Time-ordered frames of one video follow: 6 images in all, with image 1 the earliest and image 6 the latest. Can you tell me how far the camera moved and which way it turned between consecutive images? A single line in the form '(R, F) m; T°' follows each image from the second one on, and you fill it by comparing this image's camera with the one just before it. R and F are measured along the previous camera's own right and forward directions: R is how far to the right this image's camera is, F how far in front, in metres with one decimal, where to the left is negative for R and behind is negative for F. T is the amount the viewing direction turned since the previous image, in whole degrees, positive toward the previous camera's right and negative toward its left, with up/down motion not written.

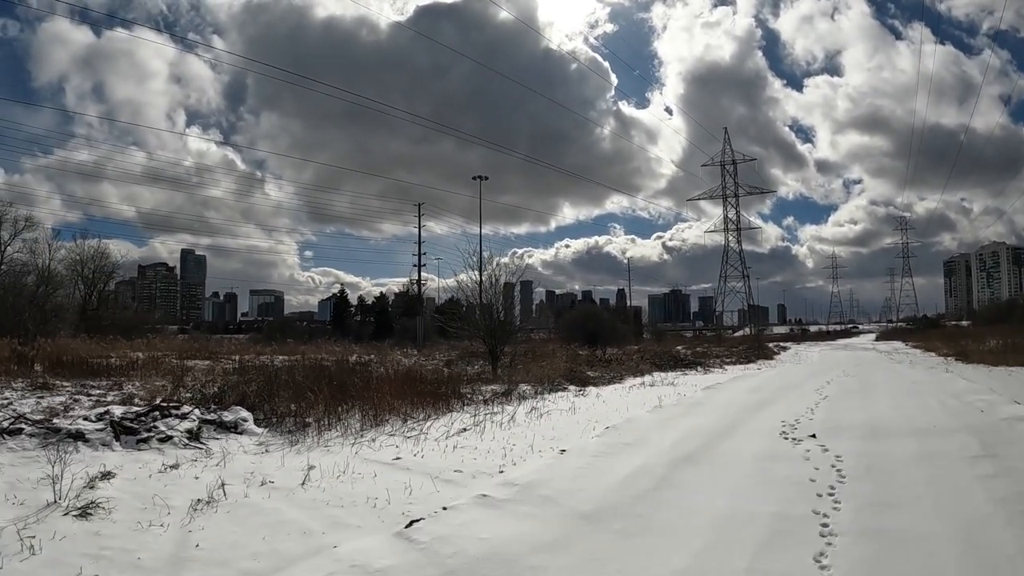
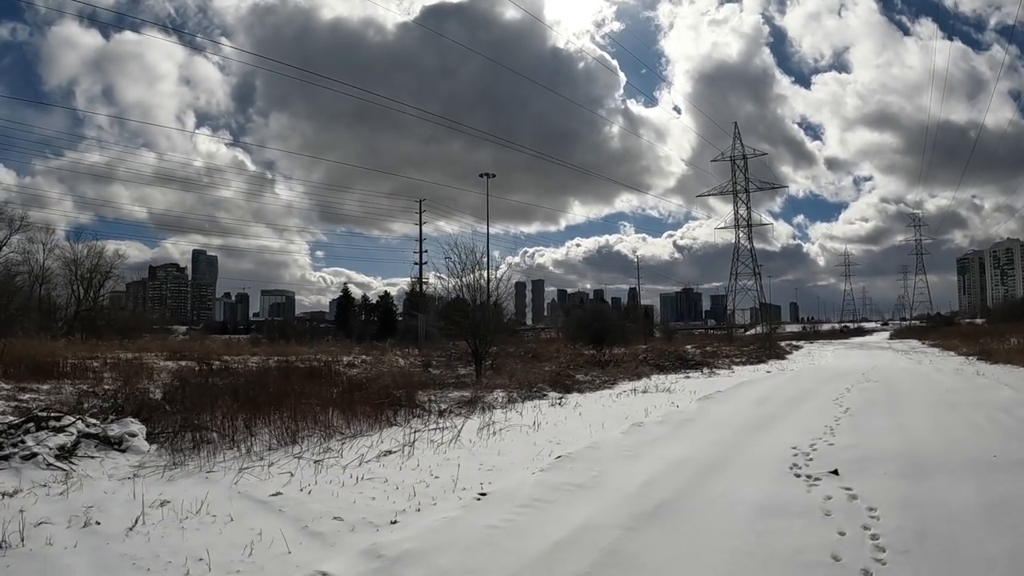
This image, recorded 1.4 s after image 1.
(+1.0, +2.2) m; -1°
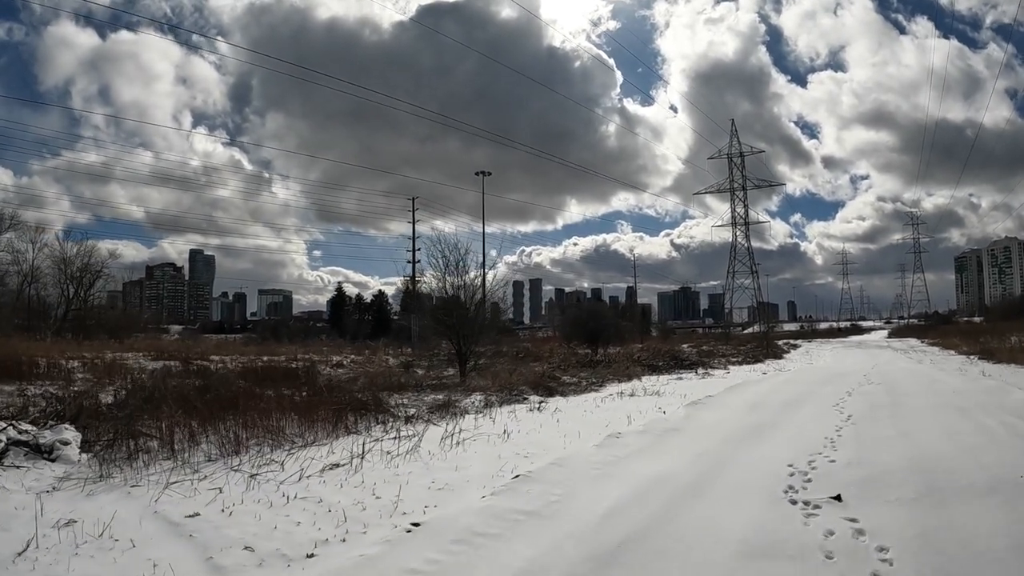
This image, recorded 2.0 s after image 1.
(+0.5, +1.0) m; 0°
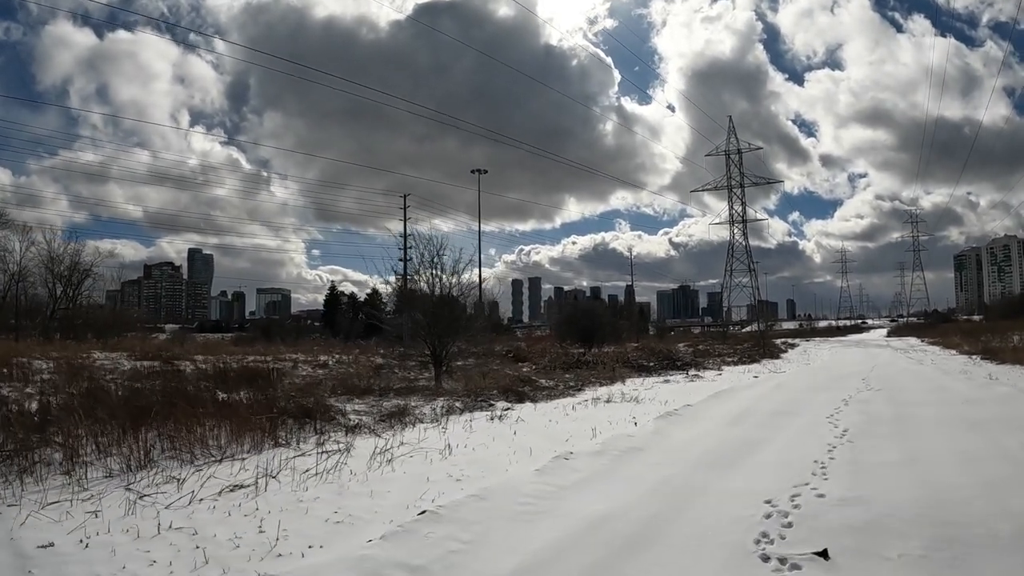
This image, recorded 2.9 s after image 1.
(+0.8, +1.3) m; 0°
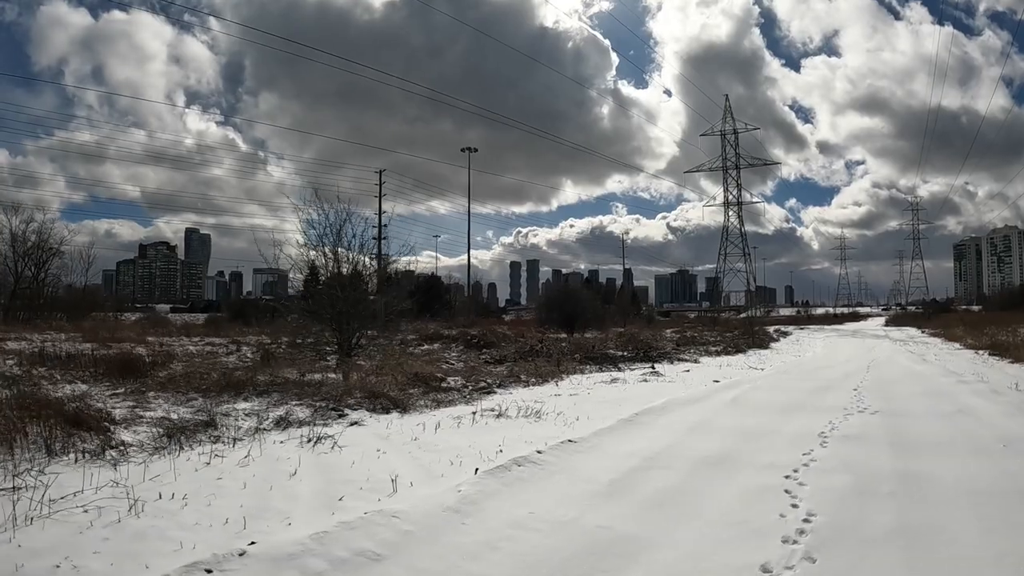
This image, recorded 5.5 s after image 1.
(+2.3, +3.7) m; 0°
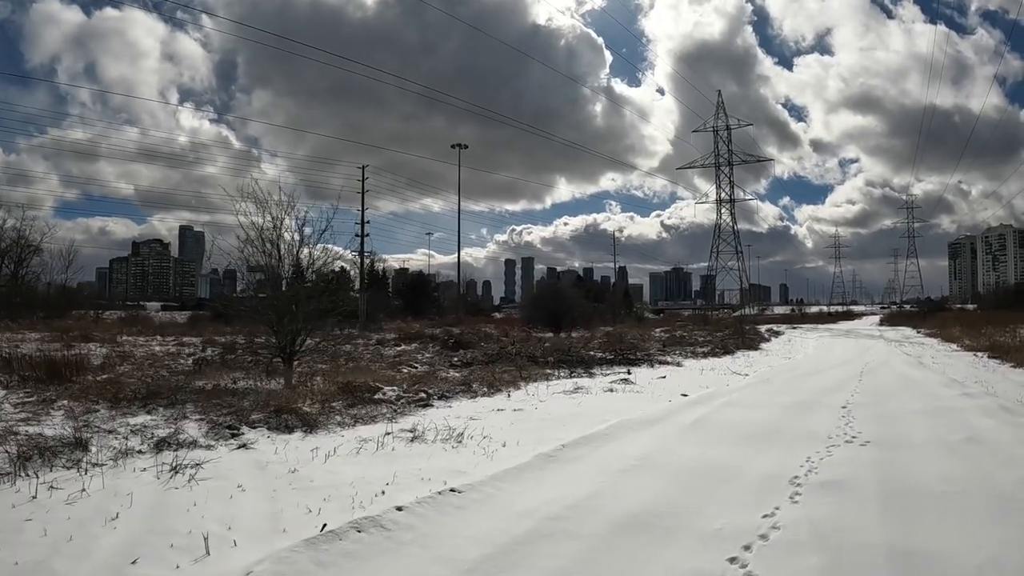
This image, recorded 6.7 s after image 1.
(+1.0, +1.6) m; 0°
